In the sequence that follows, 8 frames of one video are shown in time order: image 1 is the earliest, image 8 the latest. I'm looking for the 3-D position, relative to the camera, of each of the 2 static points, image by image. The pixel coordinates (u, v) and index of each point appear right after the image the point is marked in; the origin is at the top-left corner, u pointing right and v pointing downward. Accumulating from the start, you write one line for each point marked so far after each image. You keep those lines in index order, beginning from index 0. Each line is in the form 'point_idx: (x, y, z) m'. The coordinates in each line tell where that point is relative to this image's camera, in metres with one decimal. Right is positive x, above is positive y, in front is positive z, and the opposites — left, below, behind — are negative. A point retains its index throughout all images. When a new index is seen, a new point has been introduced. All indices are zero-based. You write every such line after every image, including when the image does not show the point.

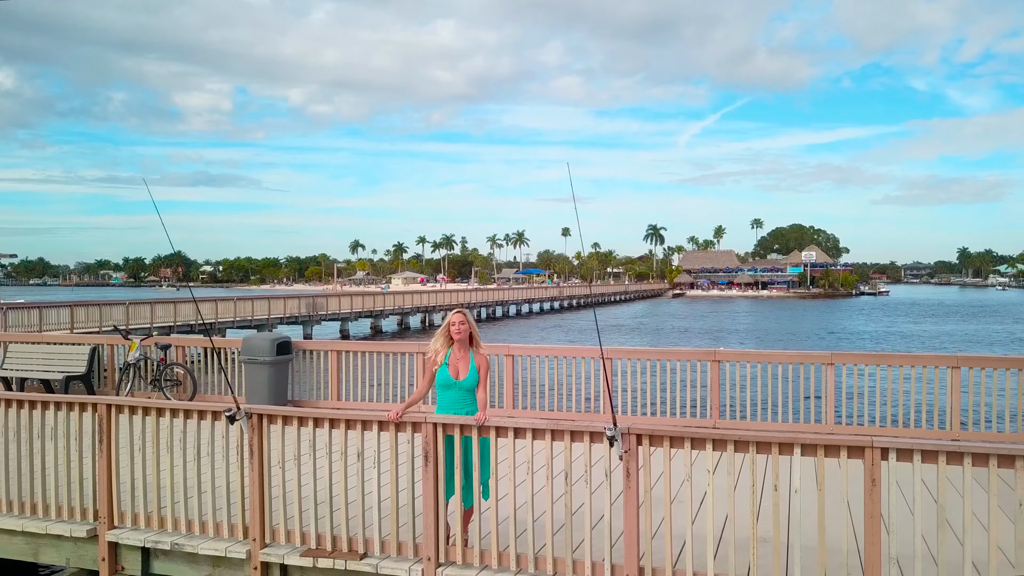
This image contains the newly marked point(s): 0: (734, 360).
0: (+2.2, -0.8, +7.9) m
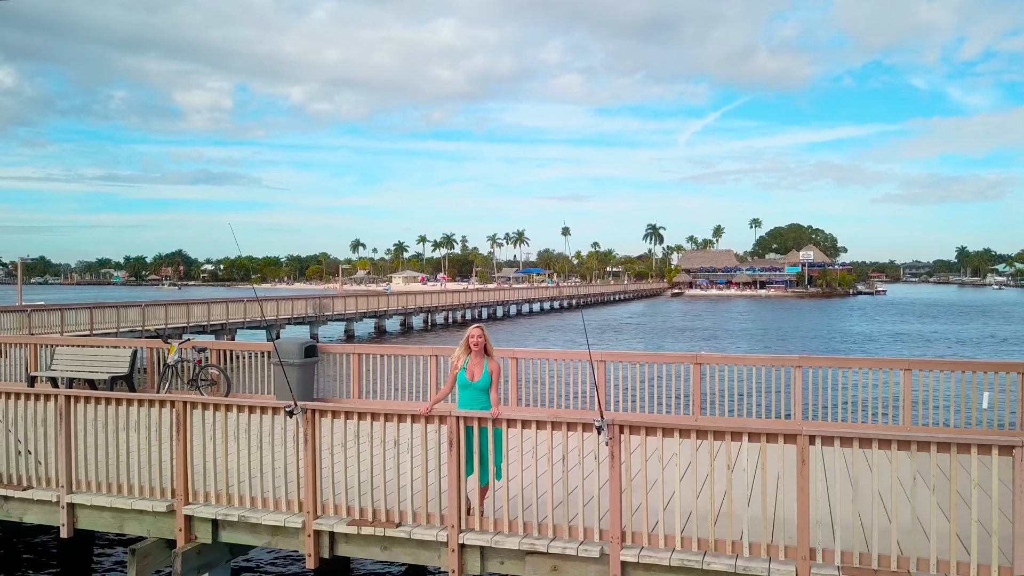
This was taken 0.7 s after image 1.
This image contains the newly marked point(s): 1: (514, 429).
0: (+2.2, -0.9, +8.8) m
1: (0.0, -1.0, +5.8) m
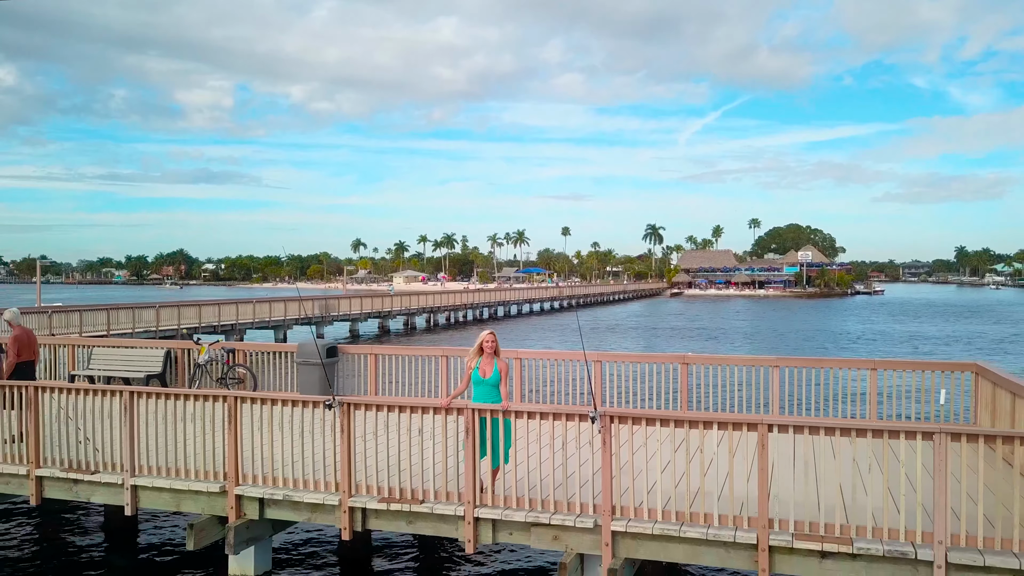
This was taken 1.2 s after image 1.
0: (+2.3, -0.9, +9.6) m
1: (+0.1, -1.1, +6.6) m
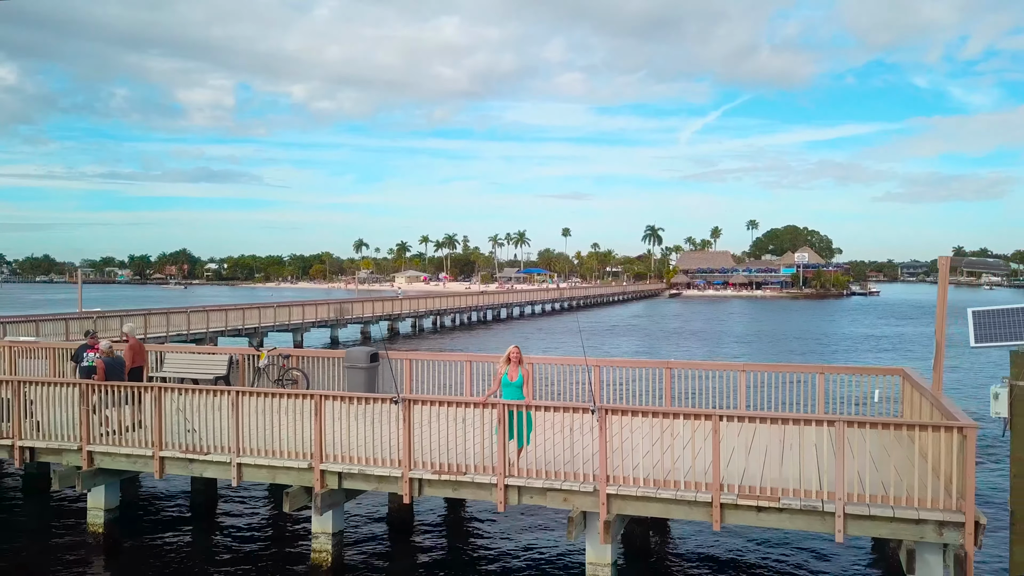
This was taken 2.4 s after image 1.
0: (+2.5, -1.2, +11.3) m
1: (+0.3, -1.4, +8.3) m
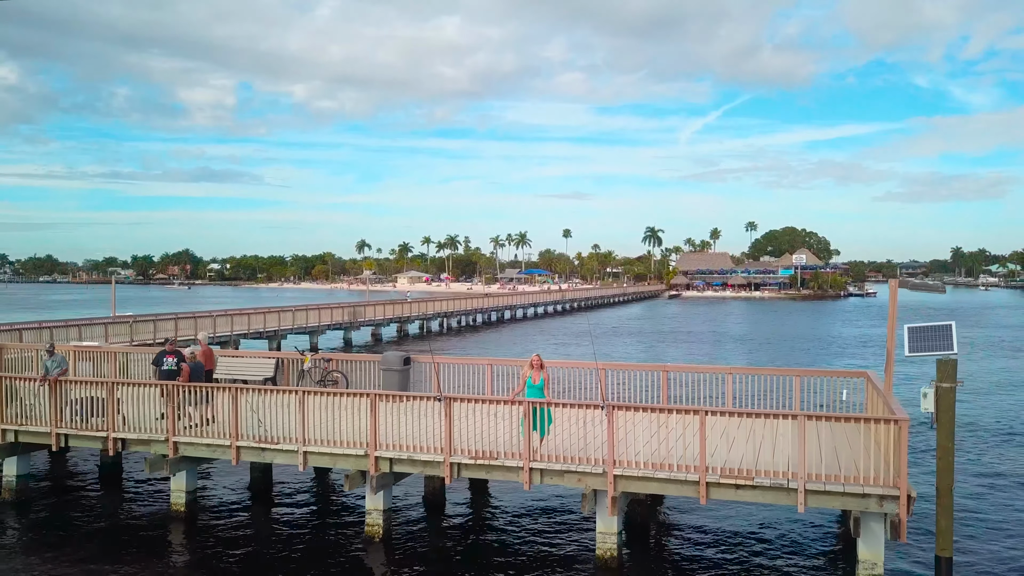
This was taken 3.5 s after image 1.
0: (+2.7, -1.4, +12.8) m
1: (+0.5, -1.6, +9.8) m
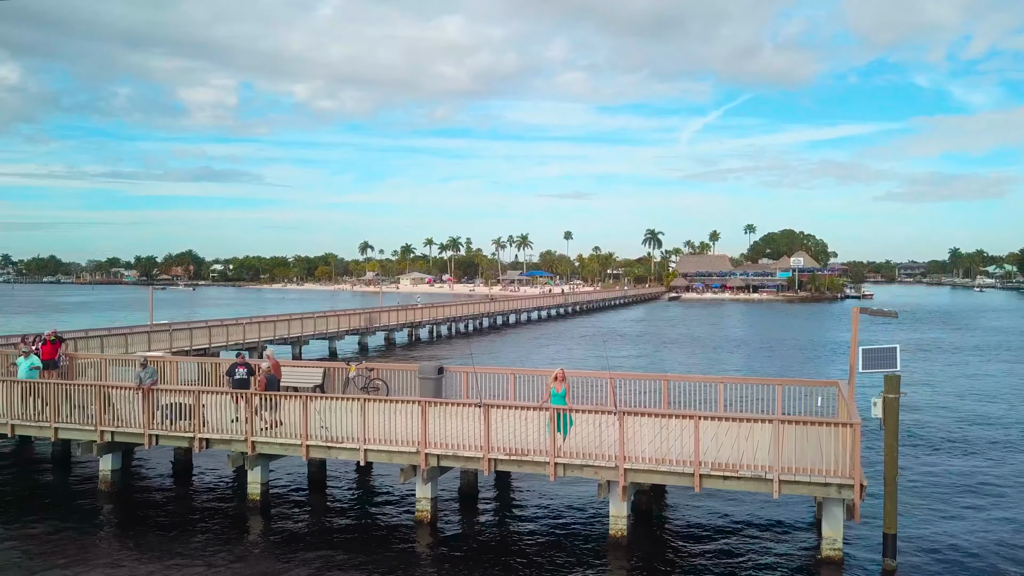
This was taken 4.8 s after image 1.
0: (+3.1, -1.7, +14.7) m
1: (+0.9, -1.9, +11.7) m
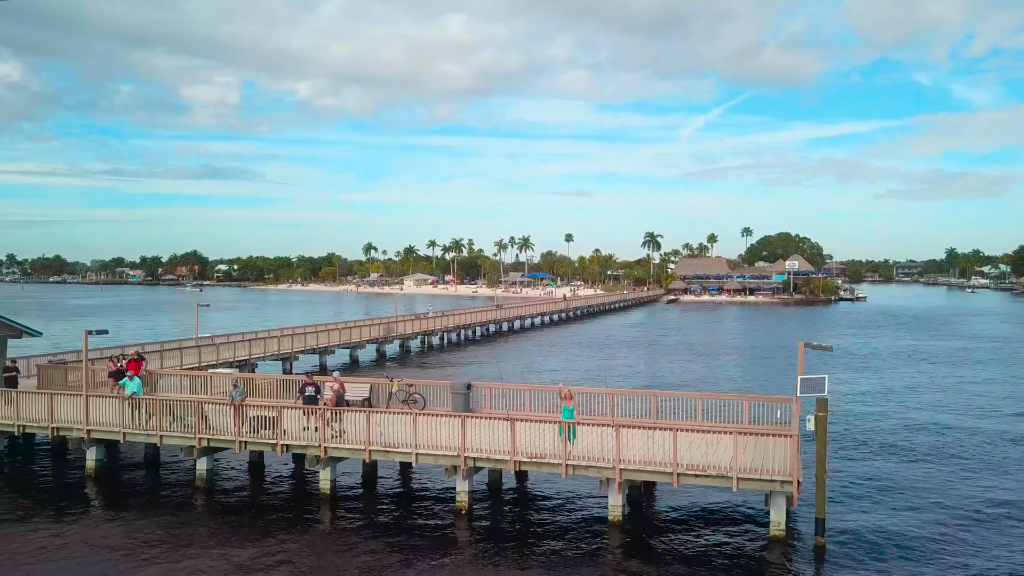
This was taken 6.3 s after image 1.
0: (+3.5, -2.4, +17.7) m
1: (+1.3, -2.6, +14.7) m
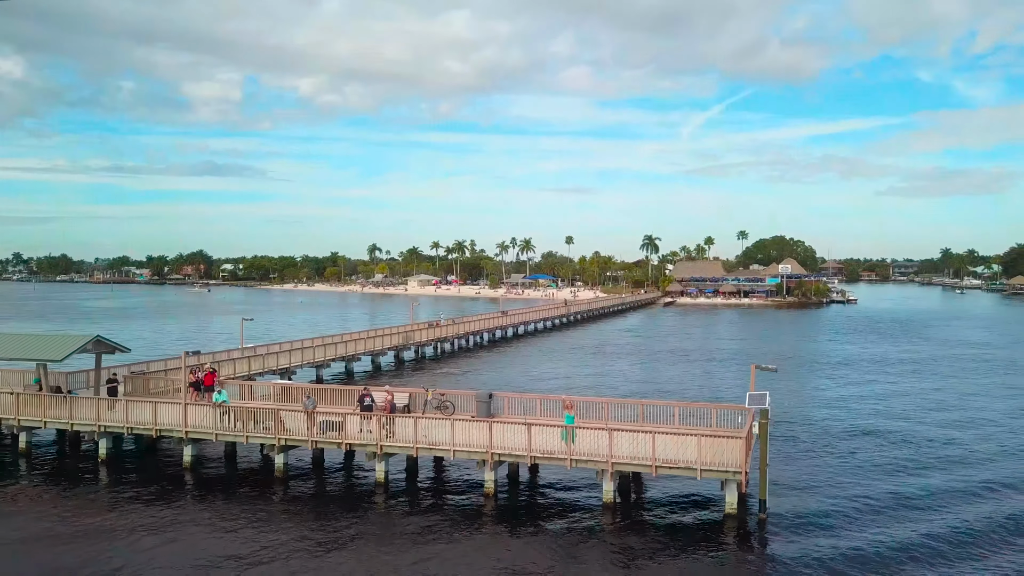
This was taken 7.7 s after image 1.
0: (+3.8, -3.2, +21.7) m
1: (+1.6, -3.4, +18.7) m
